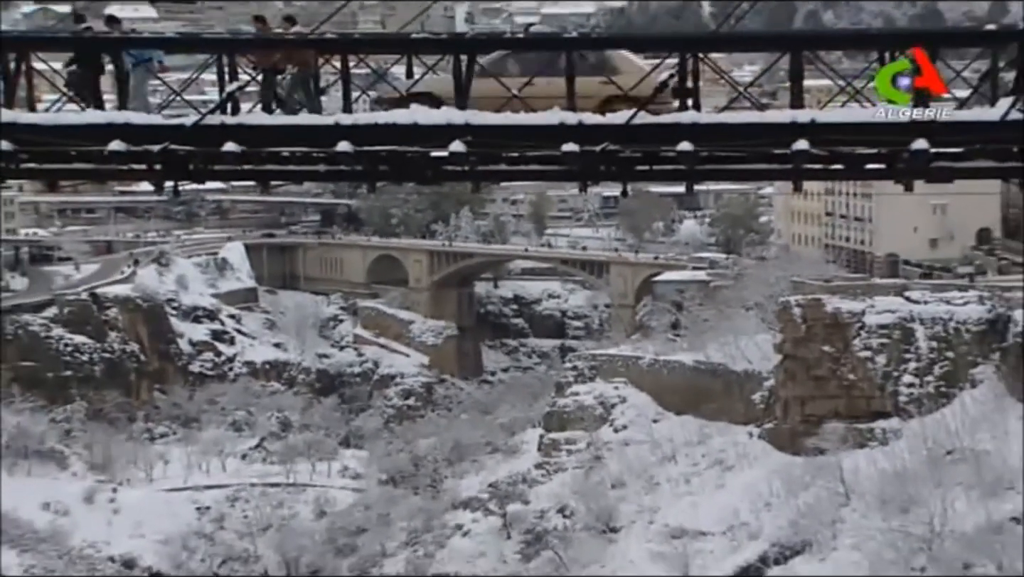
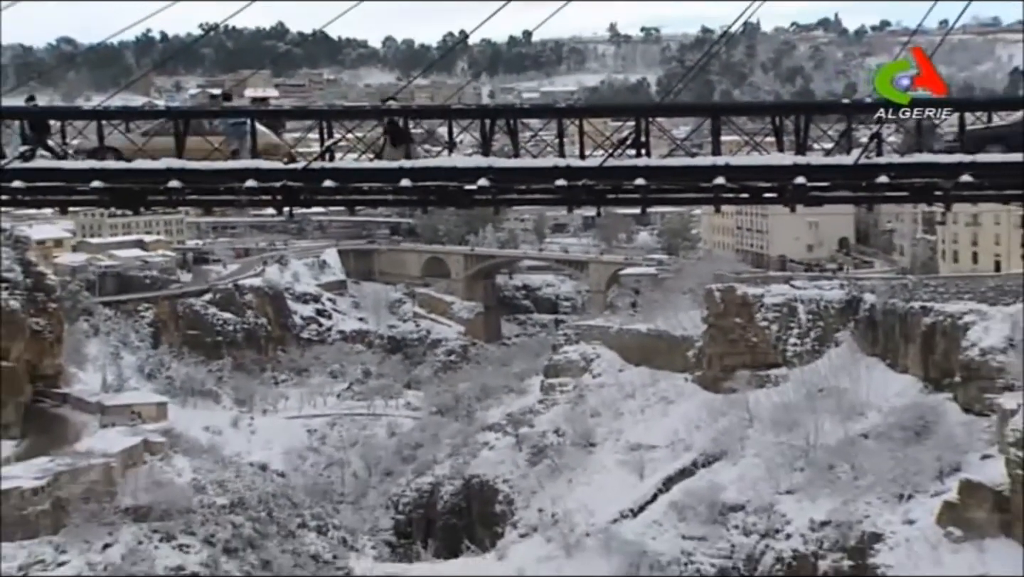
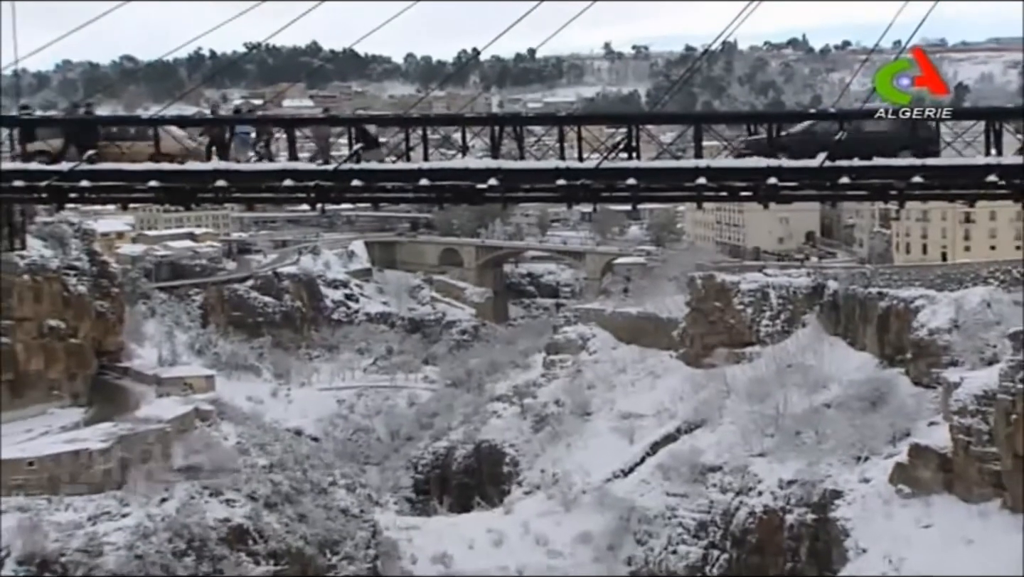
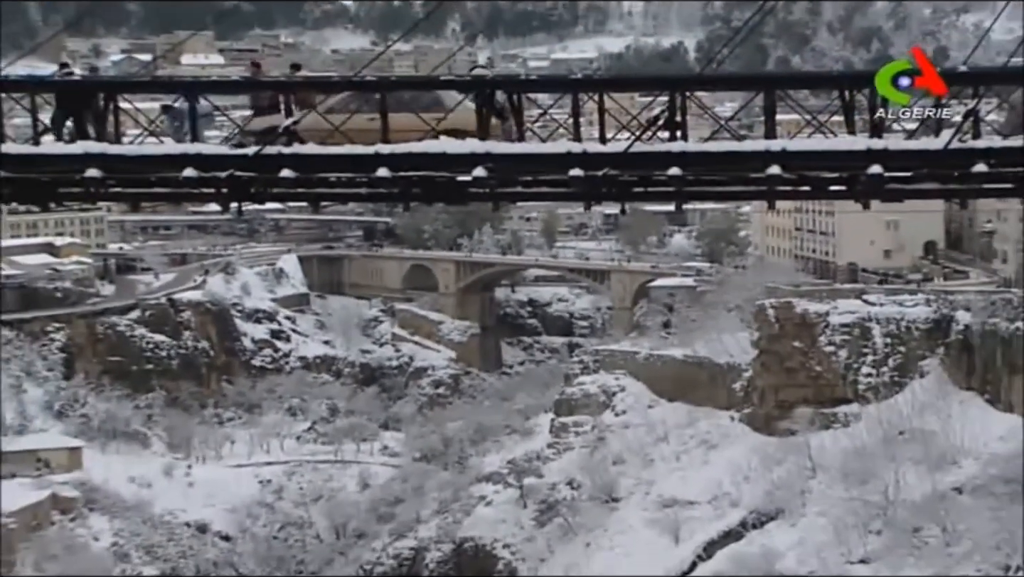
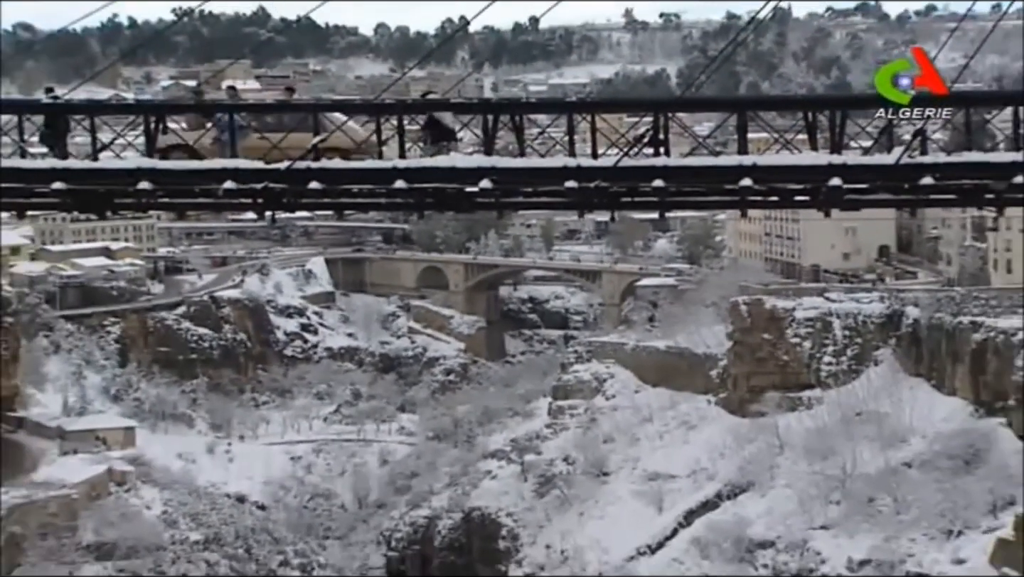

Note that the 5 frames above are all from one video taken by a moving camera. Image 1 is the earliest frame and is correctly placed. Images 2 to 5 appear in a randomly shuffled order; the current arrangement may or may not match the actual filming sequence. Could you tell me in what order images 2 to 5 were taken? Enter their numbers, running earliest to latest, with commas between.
4, 5, 2, 3
